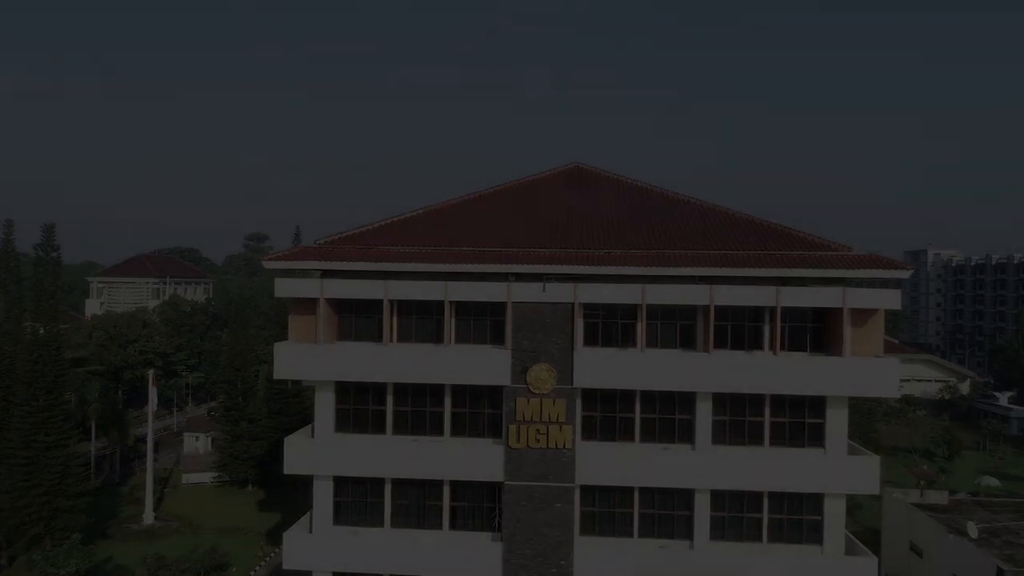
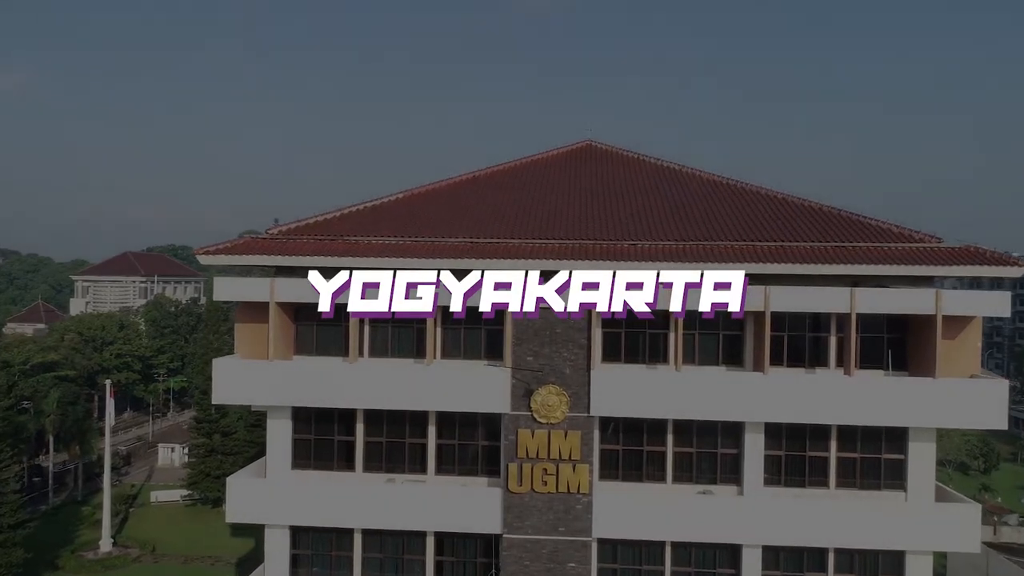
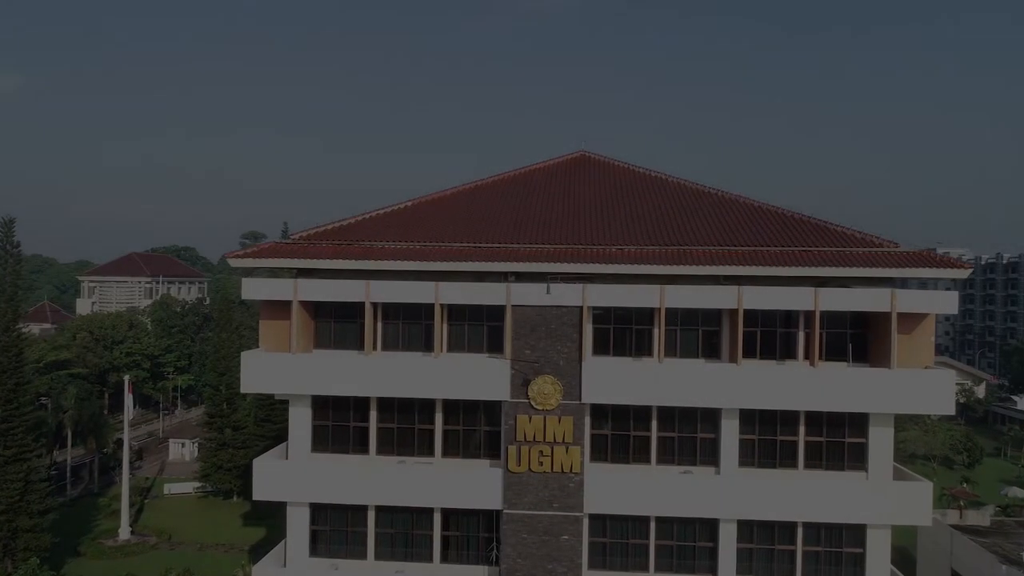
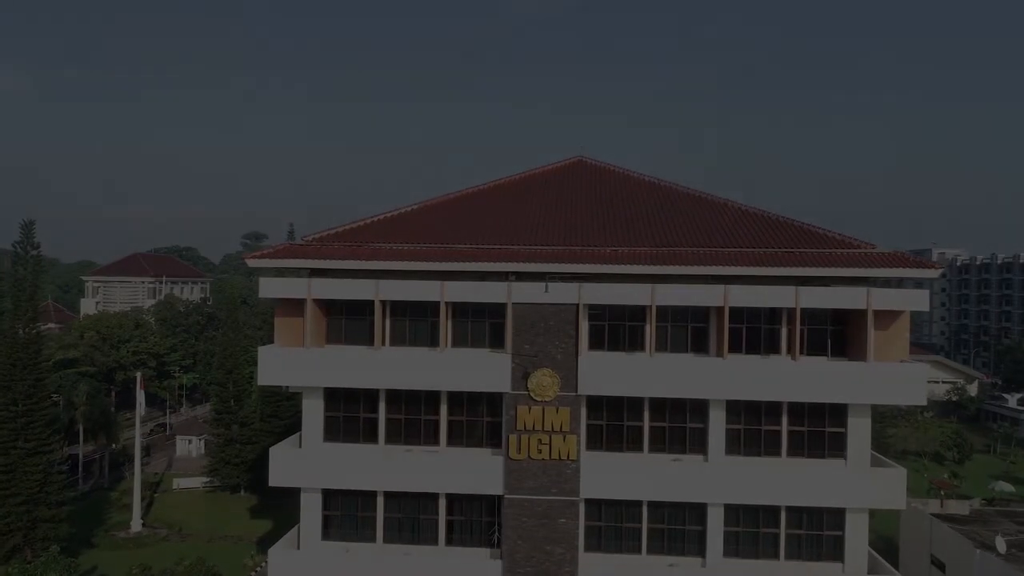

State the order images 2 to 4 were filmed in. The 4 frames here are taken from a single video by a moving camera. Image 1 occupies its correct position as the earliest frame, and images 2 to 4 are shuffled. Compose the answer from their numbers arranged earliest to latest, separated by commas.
4, 3, 2
